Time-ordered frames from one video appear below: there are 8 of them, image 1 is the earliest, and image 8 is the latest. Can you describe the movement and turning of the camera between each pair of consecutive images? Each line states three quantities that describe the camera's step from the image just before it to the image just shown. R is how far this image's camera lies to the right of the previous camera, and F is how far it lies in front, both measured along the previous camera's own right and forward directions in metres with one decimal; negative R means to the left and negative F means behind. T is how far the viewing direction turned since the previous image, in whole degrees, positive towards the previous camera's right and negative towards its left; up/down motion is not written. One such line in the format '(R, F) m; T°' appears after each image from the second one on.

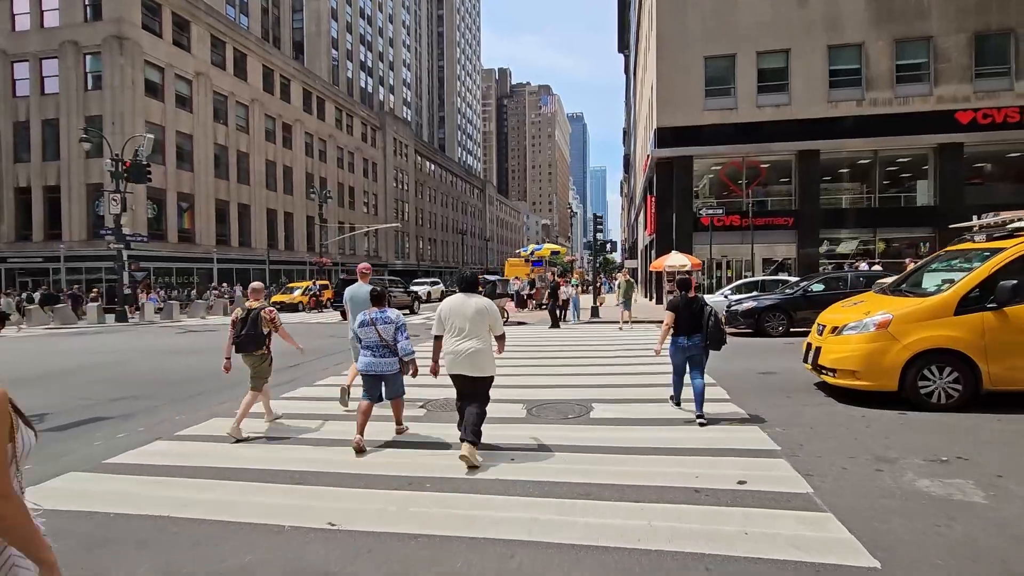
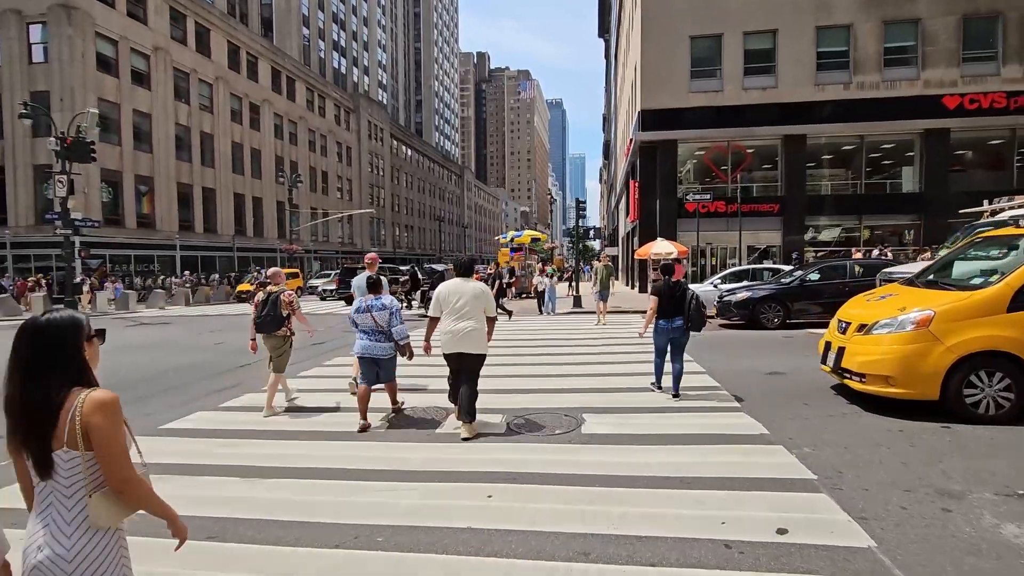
(0.0, +1.1) m; +2°
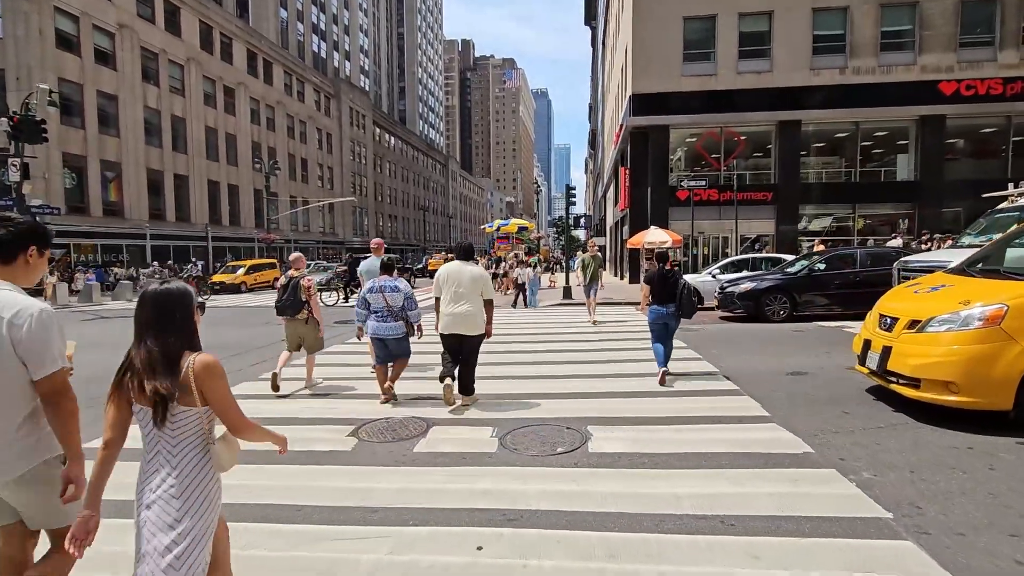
(-0.1, +1.0) m; +2°
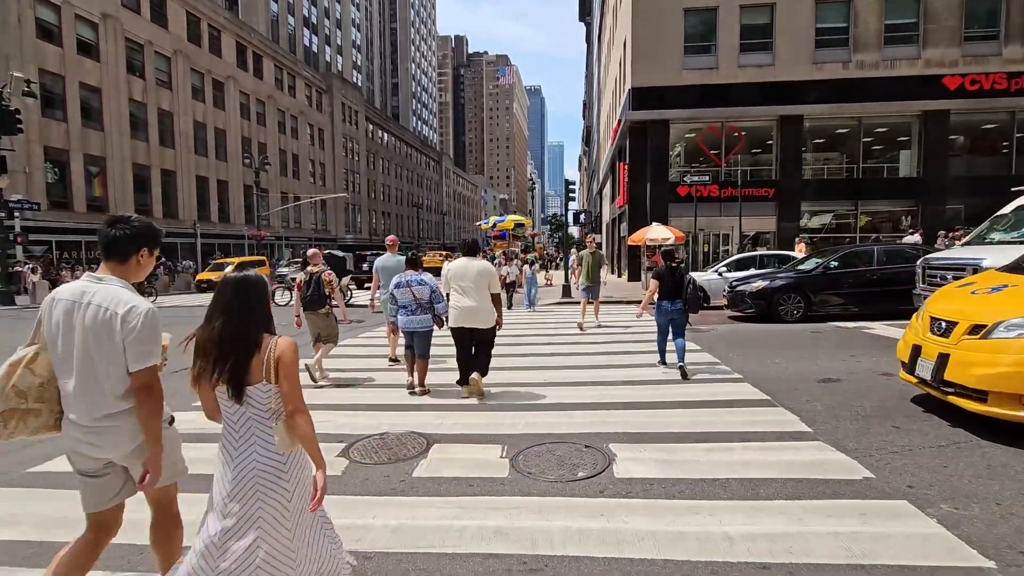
(-0.2, +0.6) m; +1°
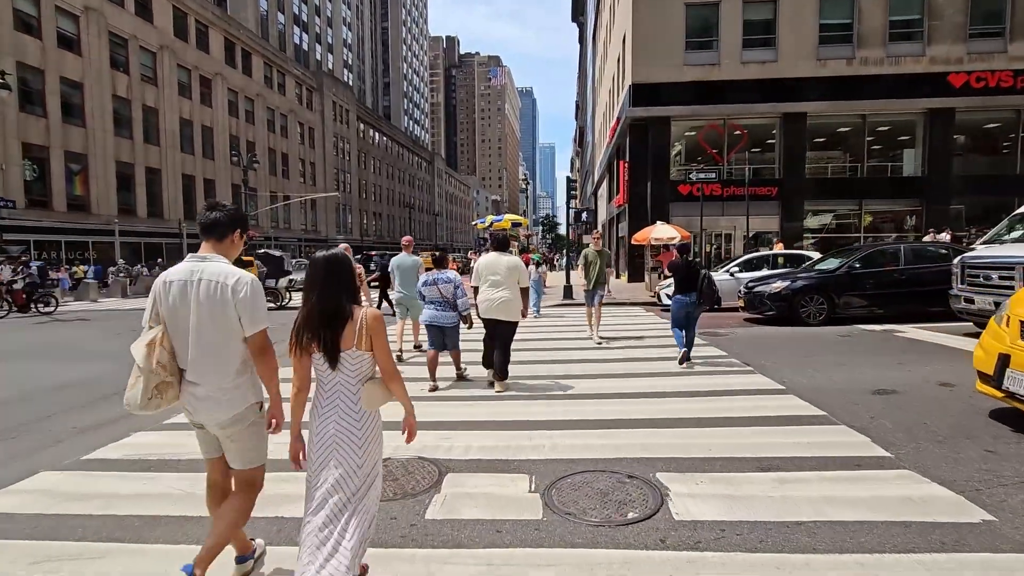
(-0.3, +0.8) m; +1°
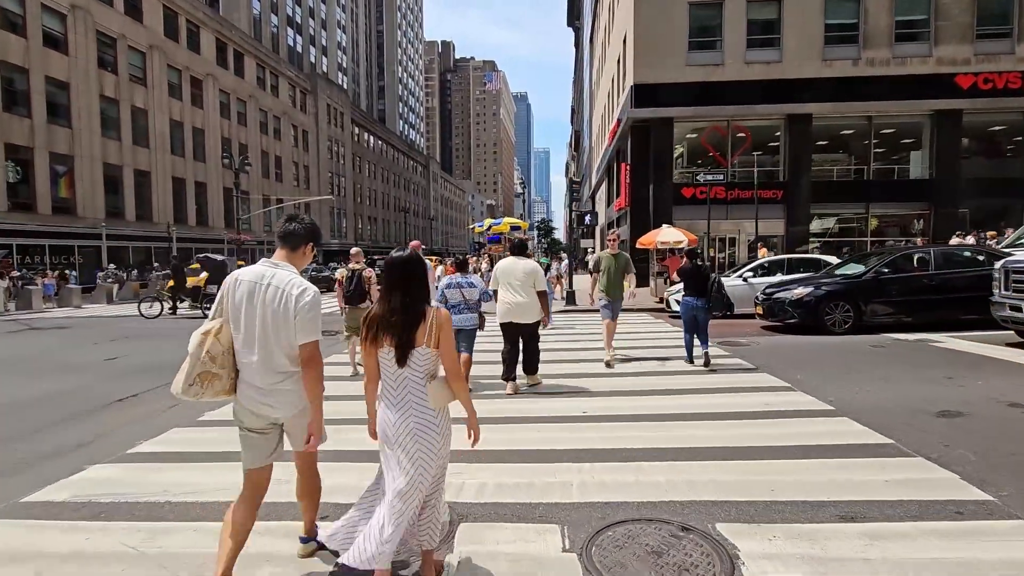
(-0.2, +0.7) m; +1°
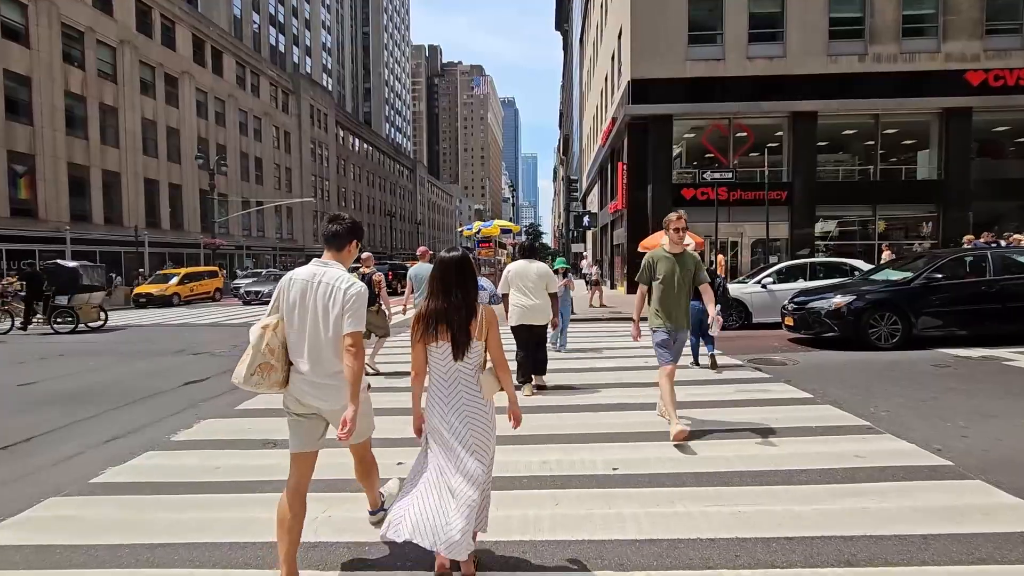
(-0.1, +1.5) m; +1°
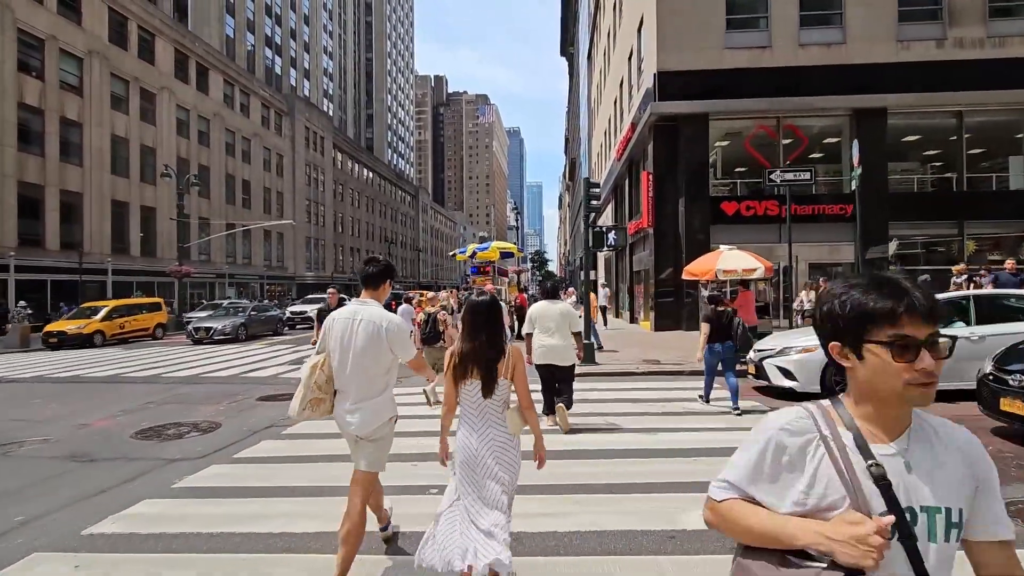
(+0.1, +4.4) m; -1°
